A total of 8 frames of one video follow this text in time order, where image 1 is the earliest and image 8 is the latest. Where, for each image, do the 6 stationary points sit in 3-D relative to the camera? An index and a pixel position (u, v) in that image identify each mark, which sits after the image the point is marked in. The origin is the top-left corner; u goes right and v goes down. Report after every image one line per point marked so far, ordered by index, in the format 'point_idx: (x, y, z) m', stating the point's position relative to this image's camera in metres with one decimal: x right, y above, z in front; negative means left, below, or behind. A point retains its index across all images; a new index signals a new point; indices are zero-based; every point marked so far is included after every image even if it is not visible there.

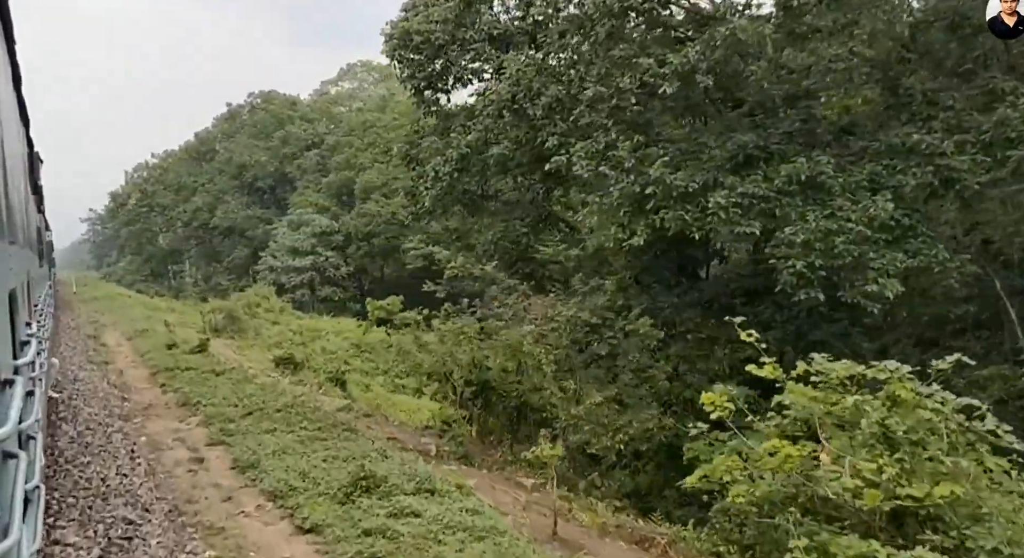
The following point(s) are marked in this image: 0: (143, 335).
0: (-8.1, -1.3, +17.4) m
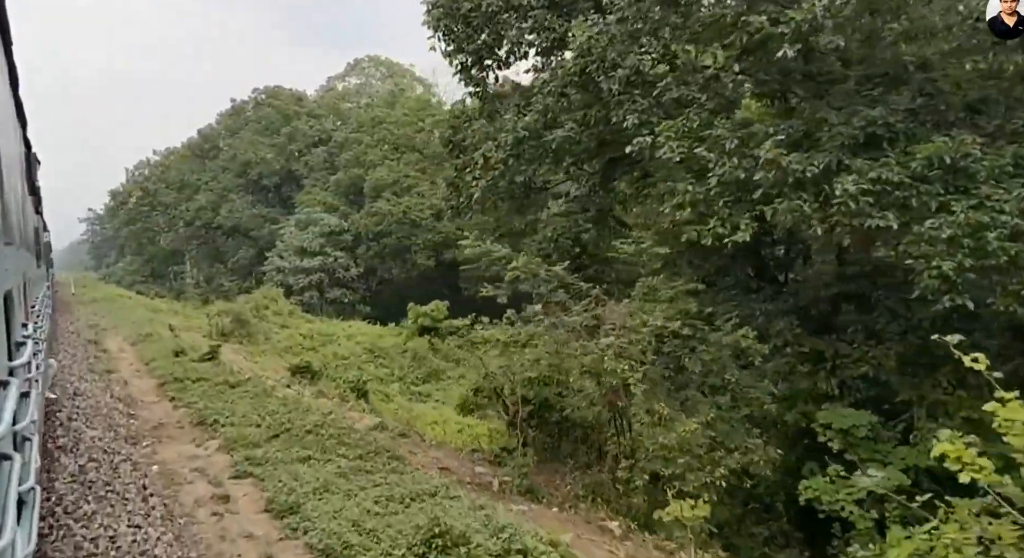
0: (-7.6, -1.3, +16.4) m
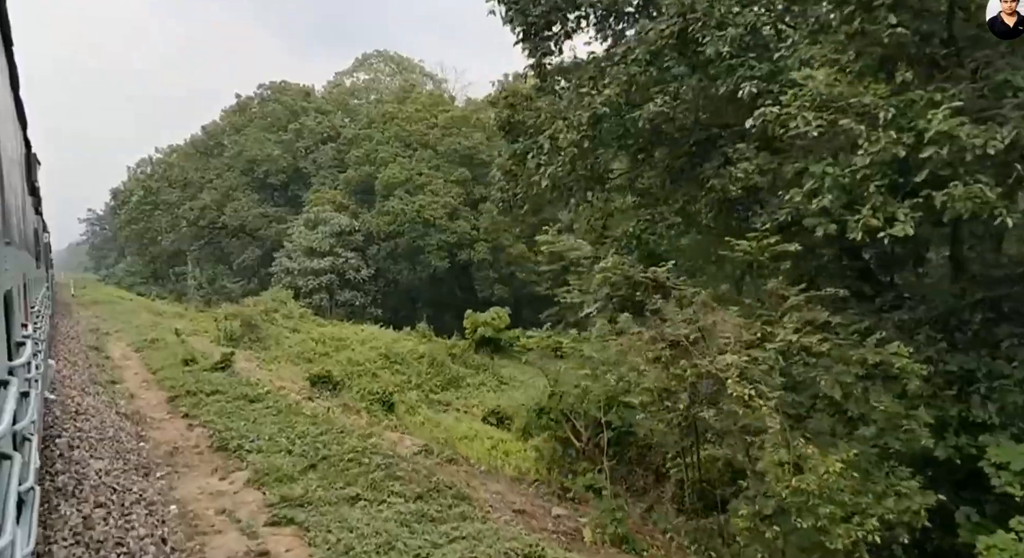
0: (-7.0, -1.4, +15.4) m
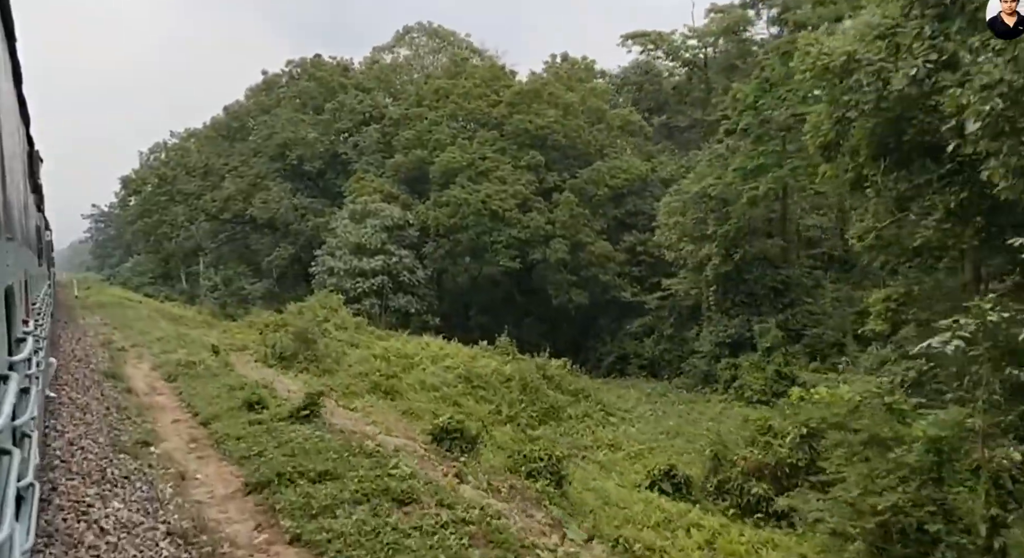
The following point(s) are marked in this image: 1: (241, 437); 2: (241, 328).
0: (-4.7, -1.4, +11.4) m
1: (-2.5, -1.4, +7.2) m
2: (-6.4, -1.2, +18.5) m
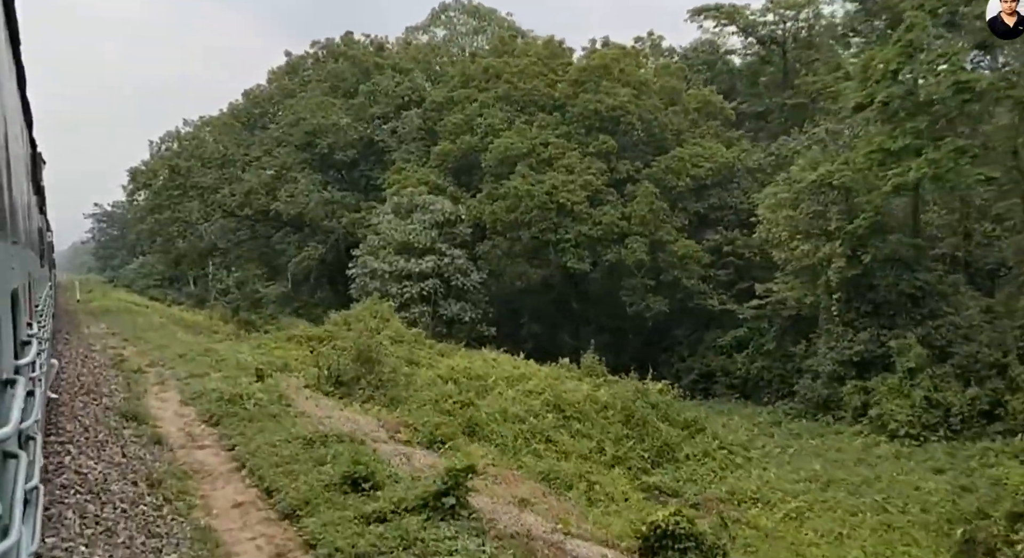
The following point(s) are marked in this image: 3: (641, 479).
0: (-3.0, -1.5, +8.5) m
1: (-0.8, -1.5, +4.3) m
2: (-4.6, -1.3, +15.5) m
3: (+2.0, -2.9, +11.7) m
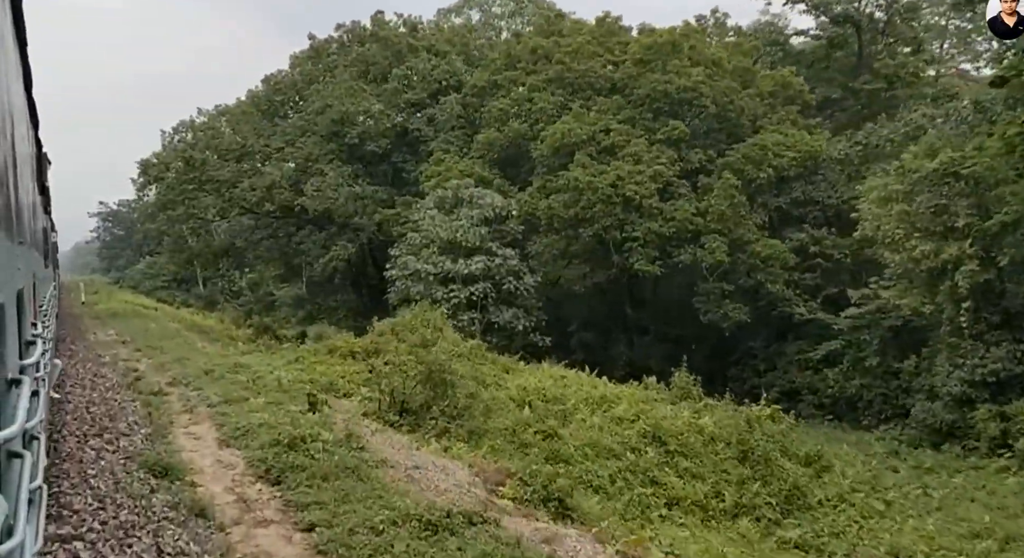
0: (-1.7, -1.5, +6.3) m
1: (+0.5, -1.6, +2.1) m
2: (-3.3, -1.3, +13.4) m
3: (+3.3, -3.0, +9.5) m
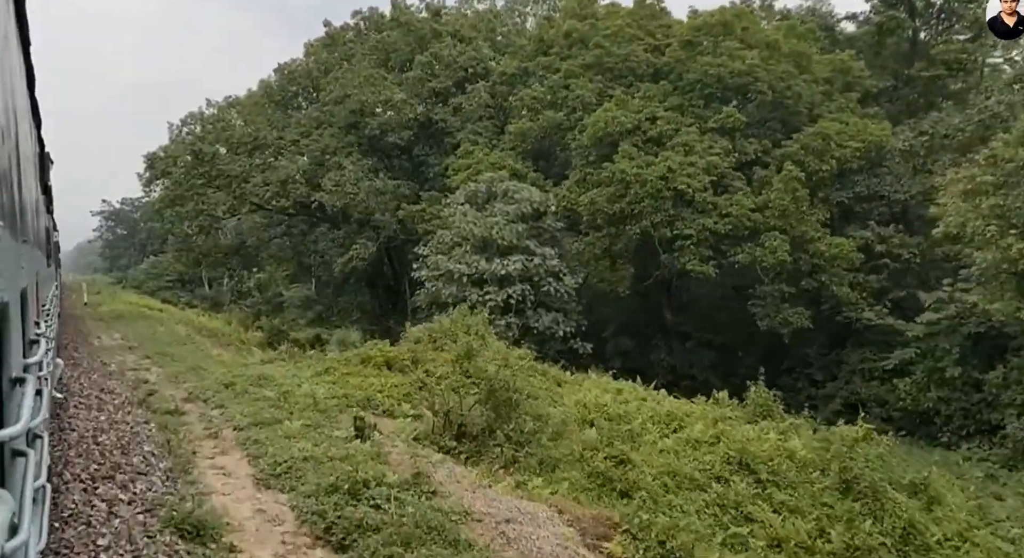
0: (-0.9, -1.6, +4.9) m
1: (+1.3, -1.6, +0.6) m
2: (-2.5, -1.4, +12.0) m
3: (+4.1, -3.1, +8.0) m
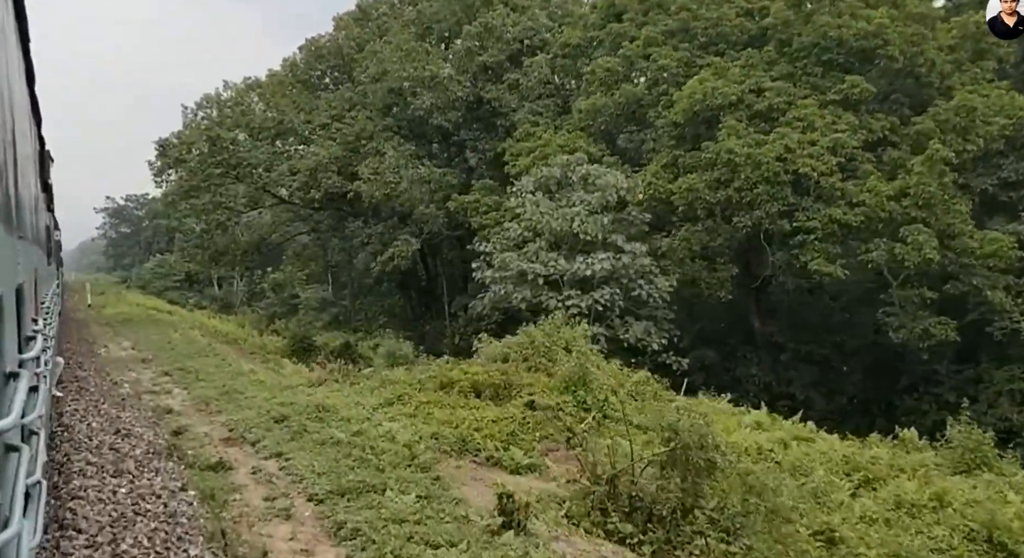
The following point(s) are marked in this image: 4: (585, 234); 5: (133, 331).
0: (+0.6, -1.6, +2.3) m
1: (+2.8, -1.7, -2.0) m
2: (-1.0, -1.4, +9.4) m
3: (+5.6, -3.1, +5.4) m
4: (+1.3, +0.8, +13.6) m
5: (-8.5, -1.2, +17.9) m
